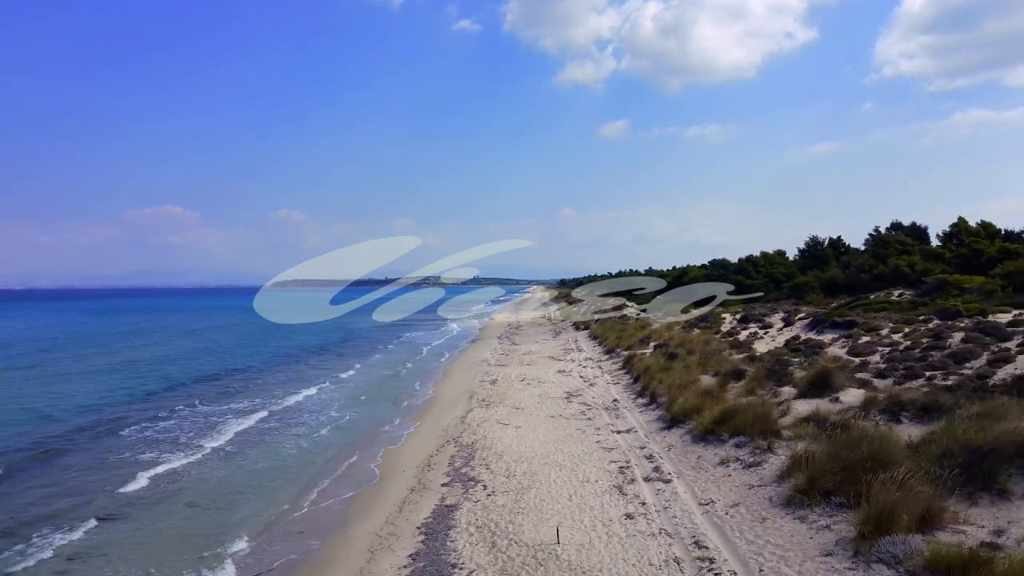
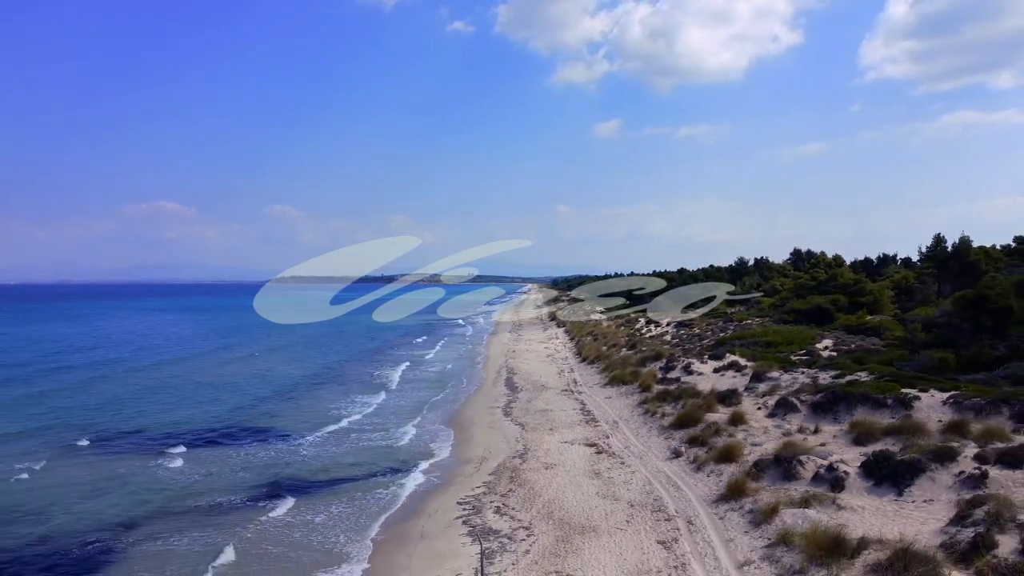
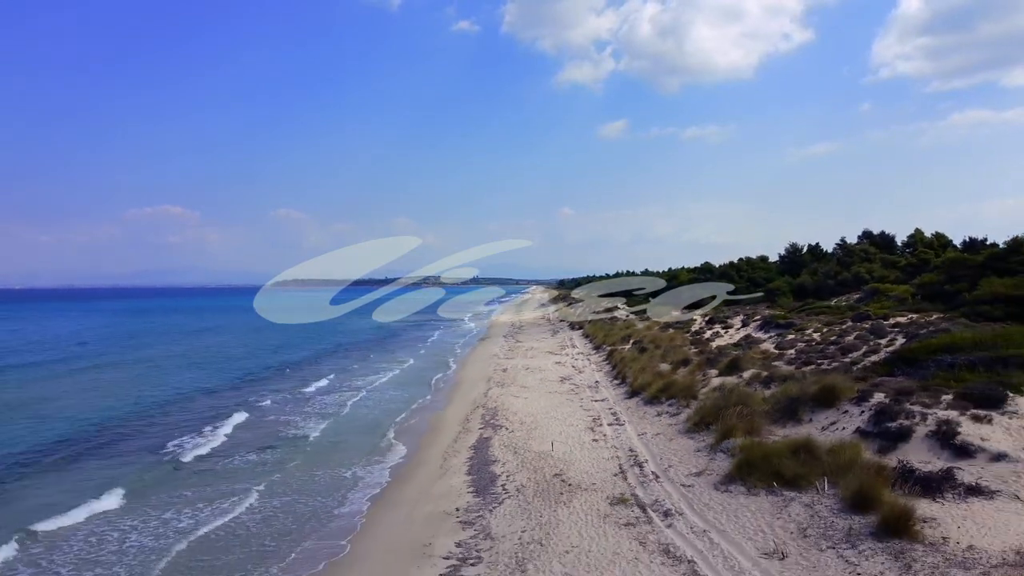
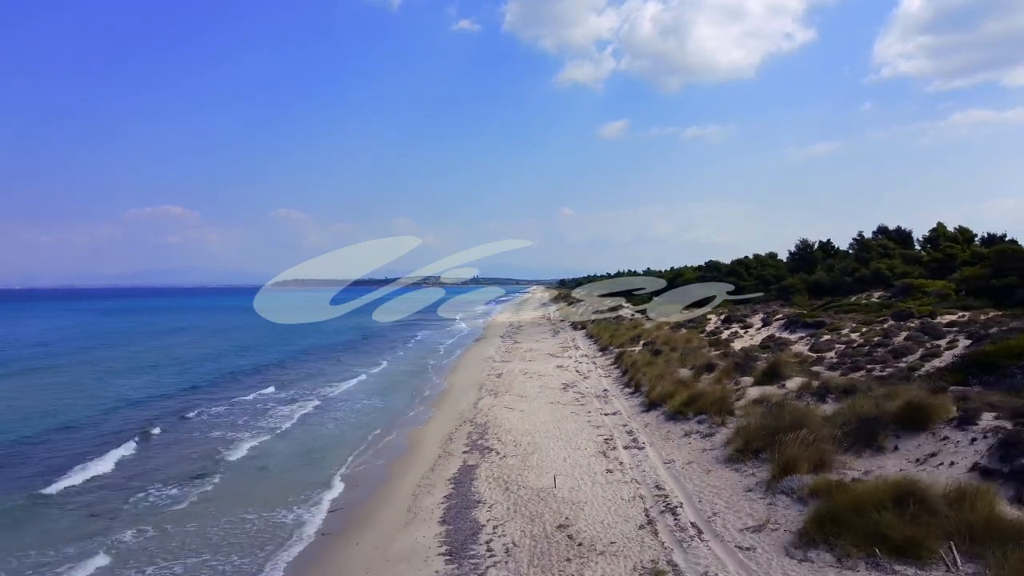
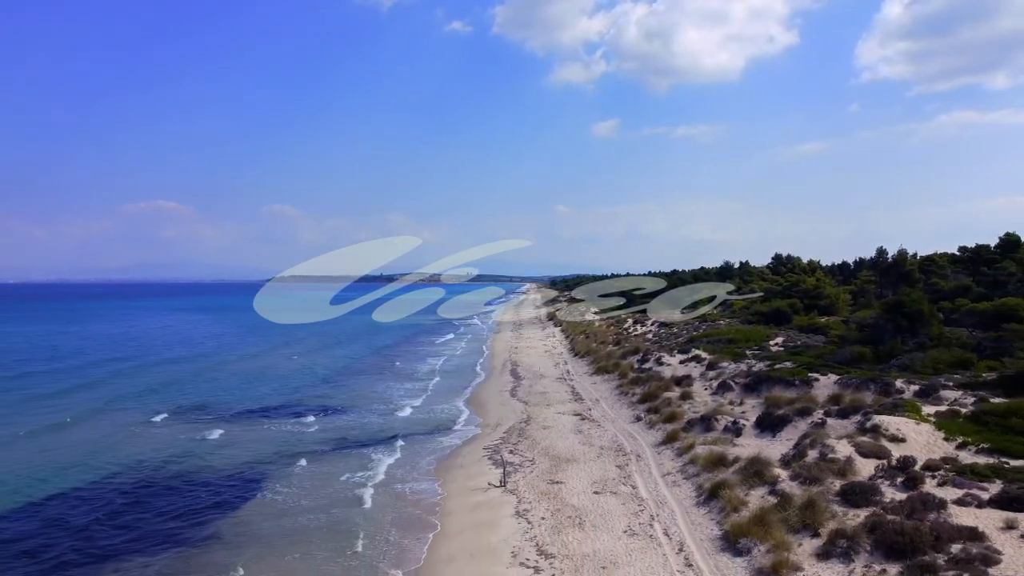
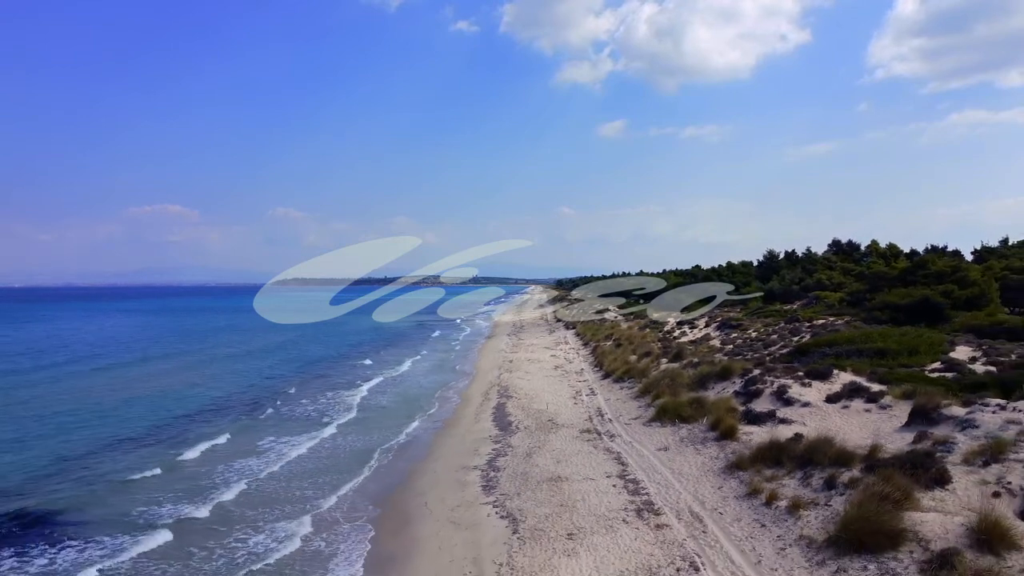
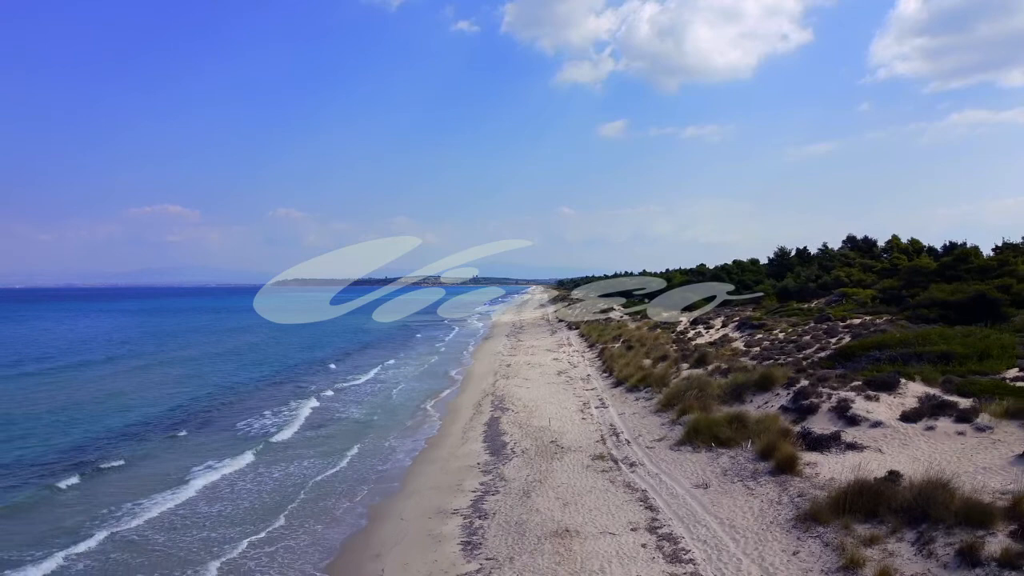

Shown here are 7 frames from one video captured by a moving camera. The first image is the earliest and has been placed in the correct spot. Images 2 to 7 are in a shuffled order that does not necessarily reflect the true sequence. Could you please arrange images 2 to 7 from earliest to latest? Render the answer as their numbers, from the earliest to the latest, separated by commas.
4, 3, 7, 6, 2, 5
